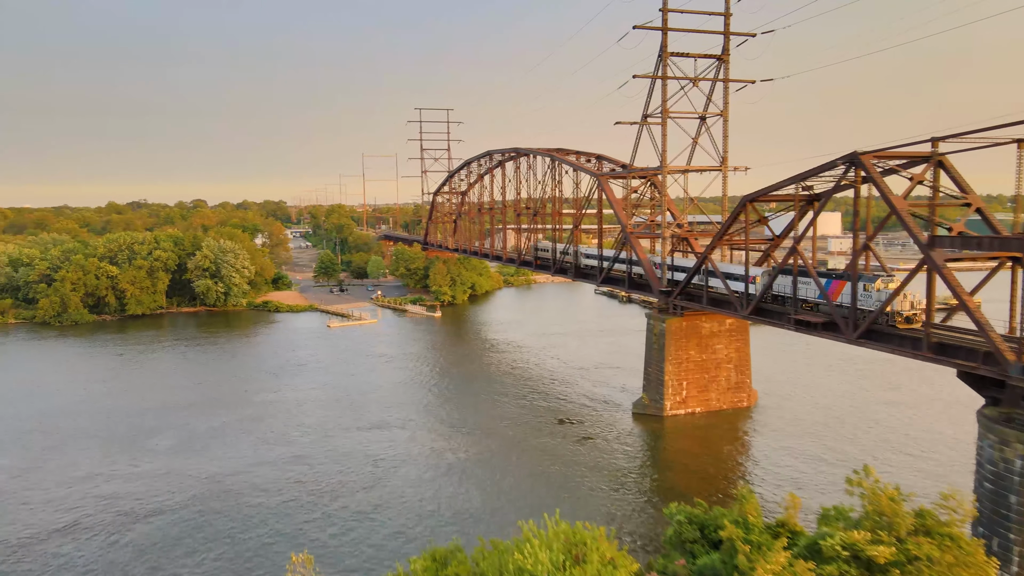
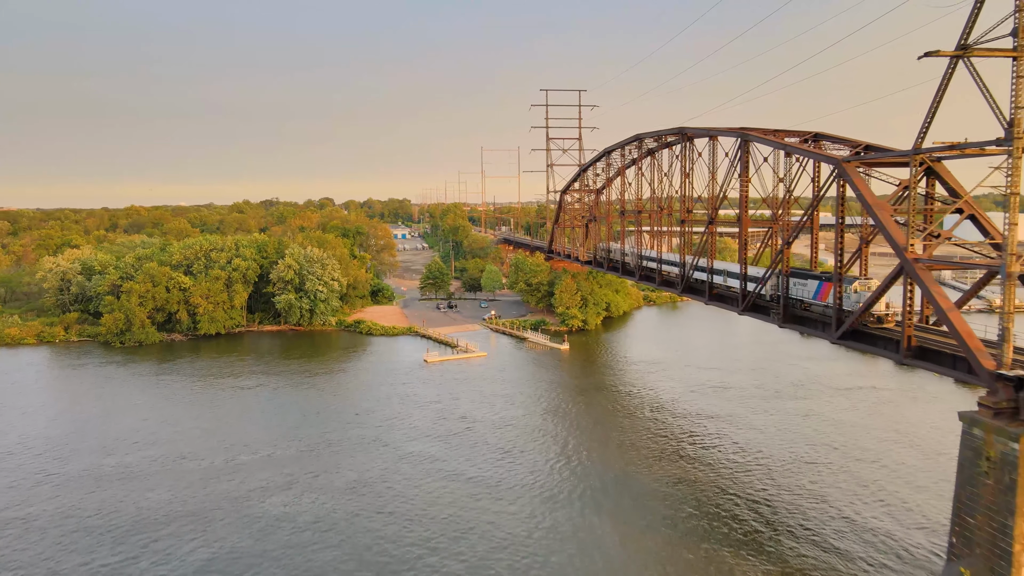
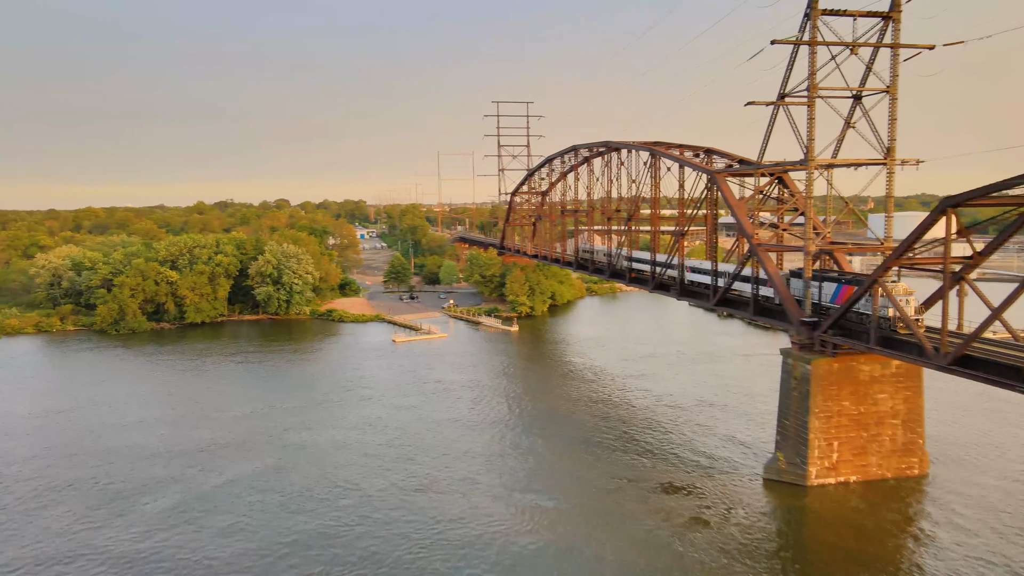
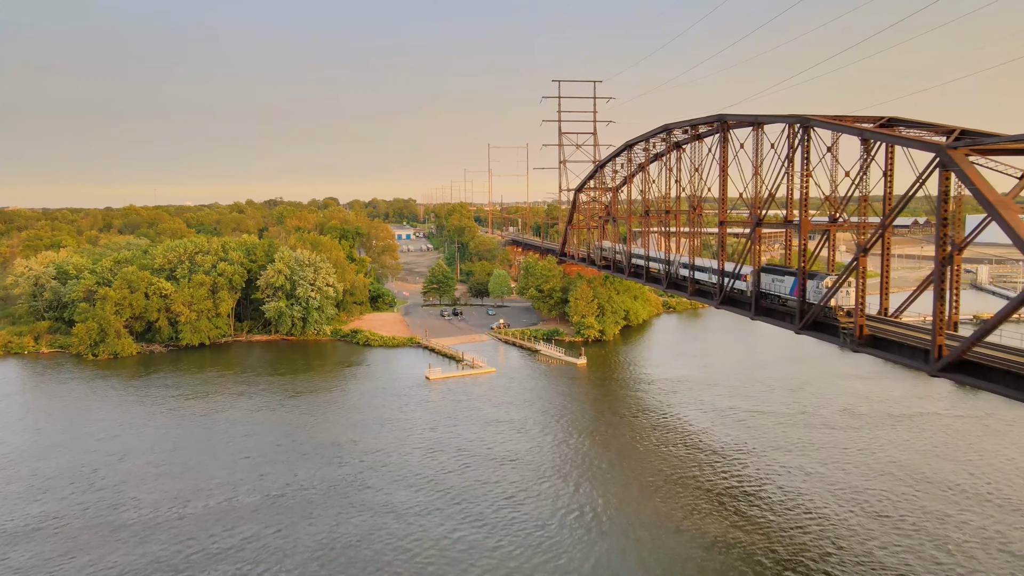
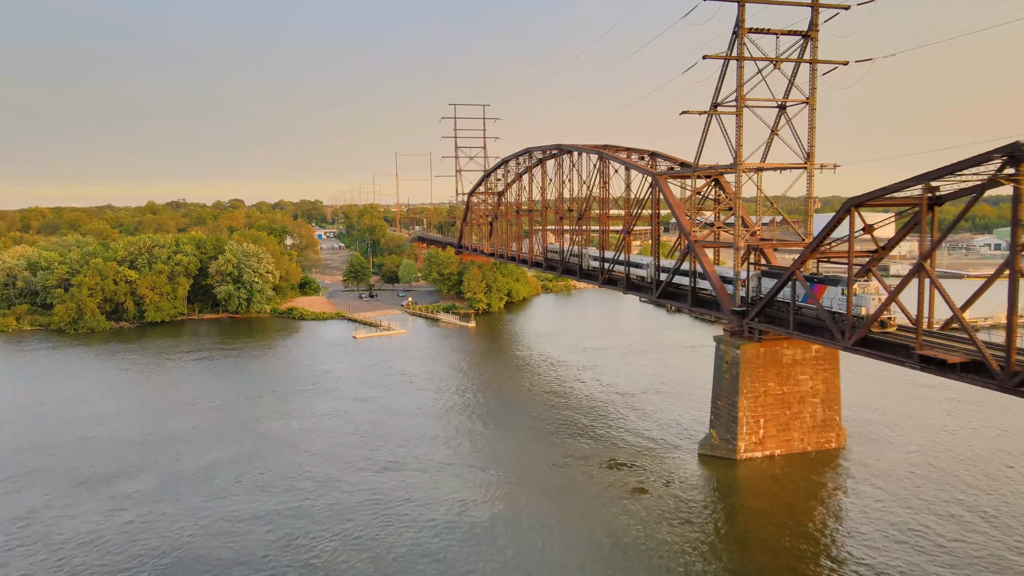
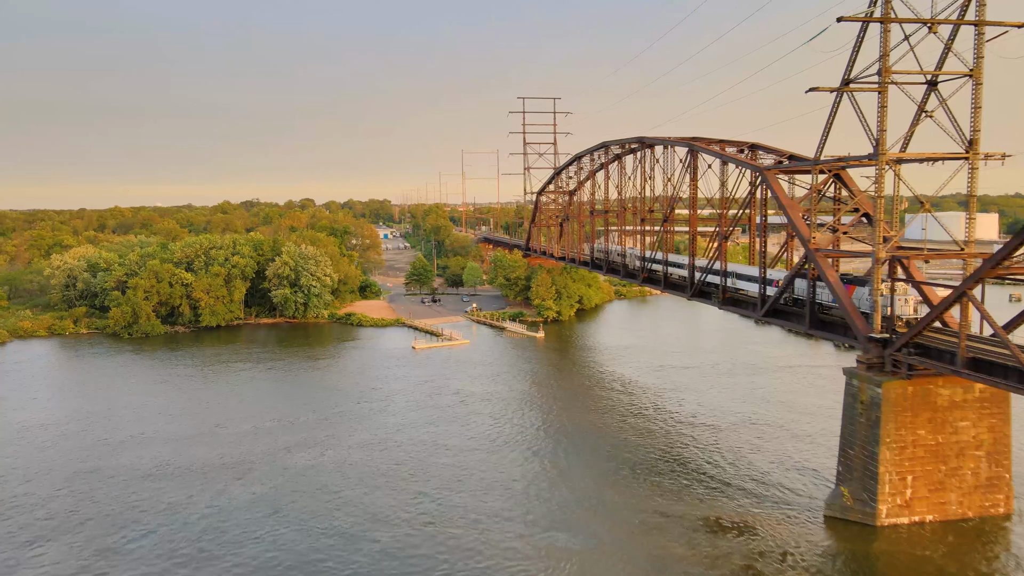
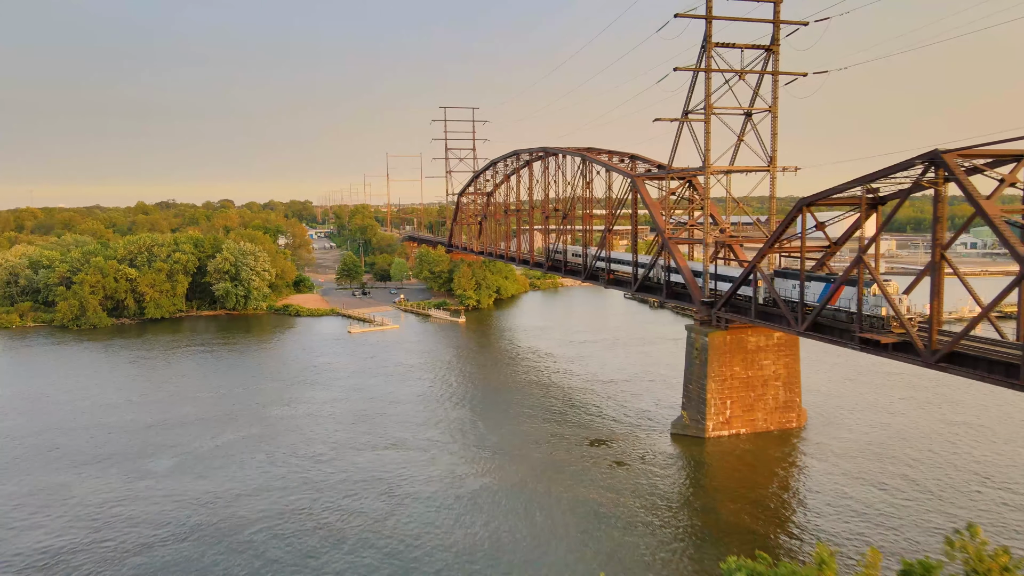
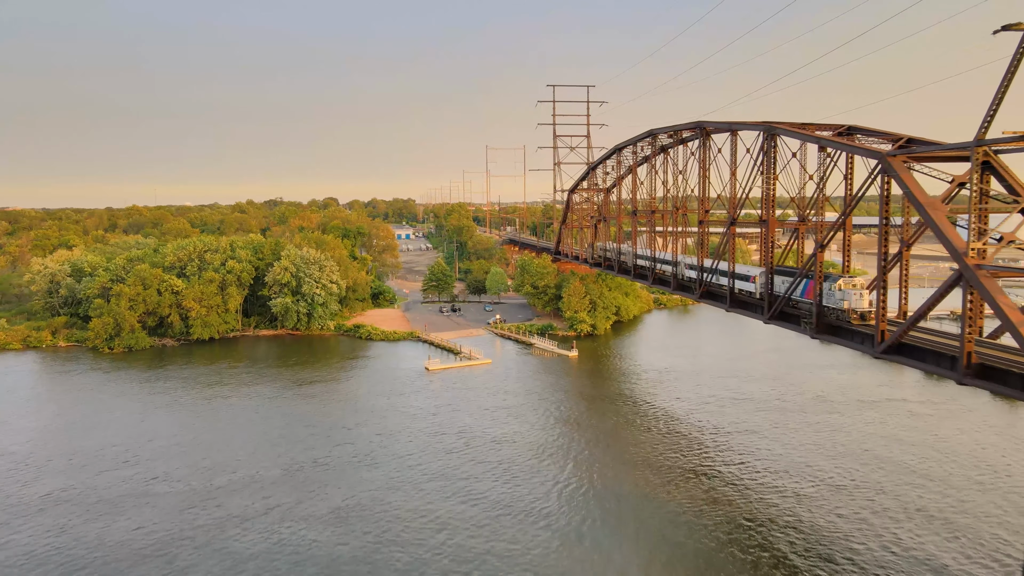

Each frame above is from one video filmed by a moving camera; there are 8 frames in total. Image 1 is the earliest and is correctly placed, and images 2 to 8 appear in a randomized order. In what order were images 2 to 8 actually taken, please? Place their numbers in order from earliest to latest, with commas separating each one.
7, 5, 3, 6, 2, 8, 4
